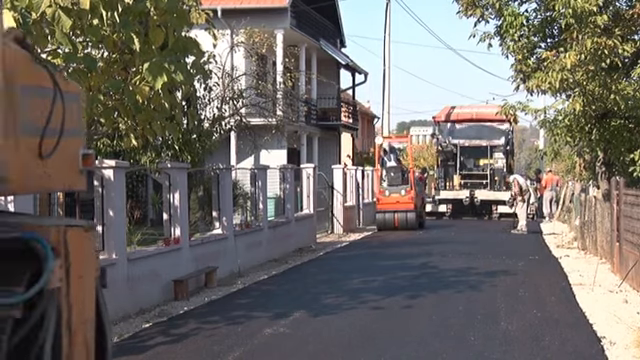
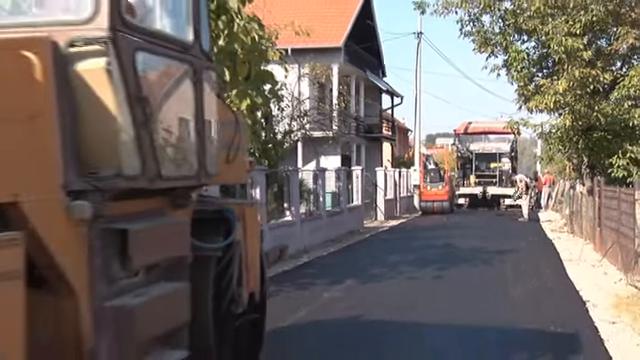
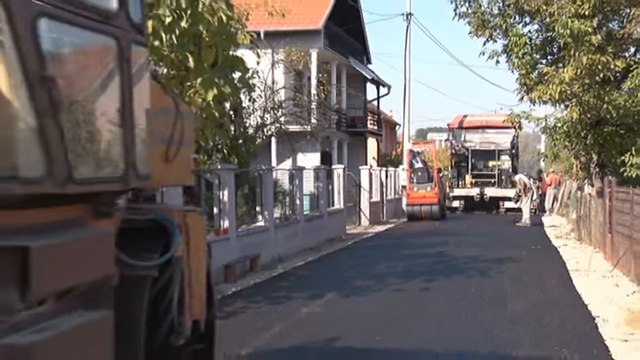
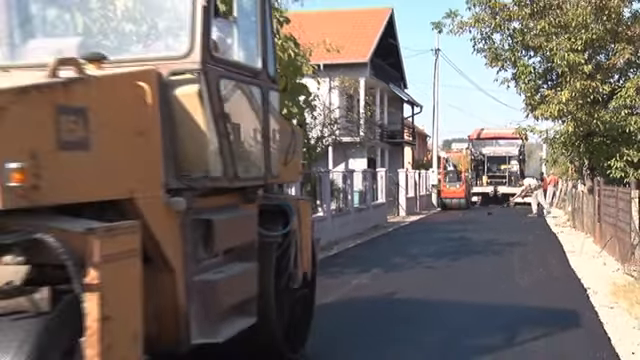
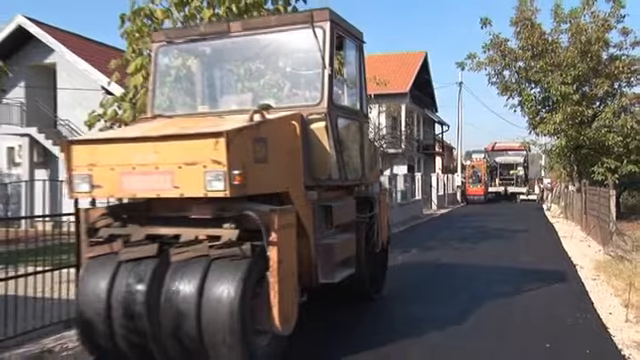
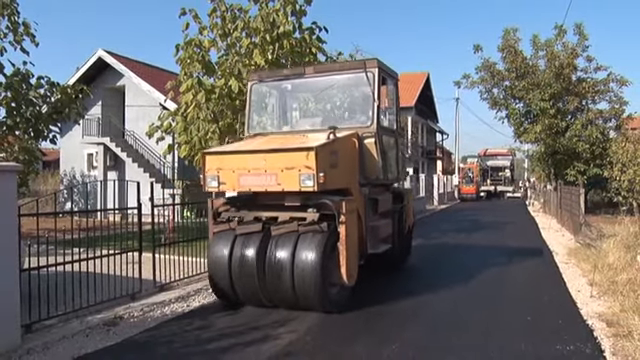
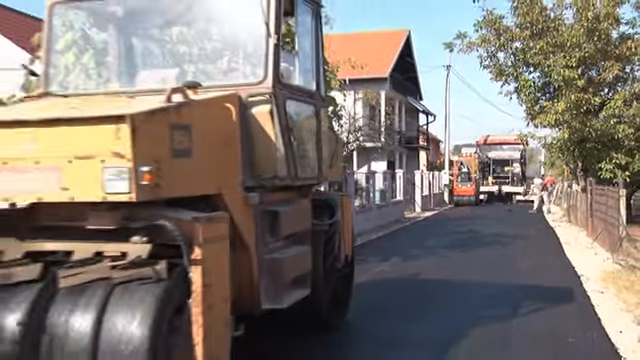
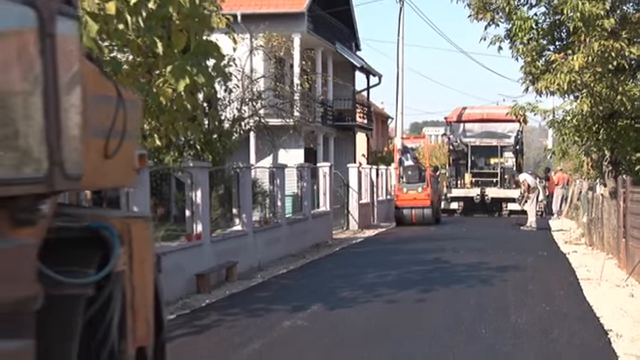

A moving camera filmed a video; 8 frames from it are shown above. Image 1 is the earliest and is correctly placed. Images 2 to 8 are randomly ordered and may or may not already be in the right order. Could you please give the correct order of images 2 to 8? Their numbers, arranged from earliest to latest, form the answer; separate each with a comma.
8, 3, 2, 4, 7, 5, 6
